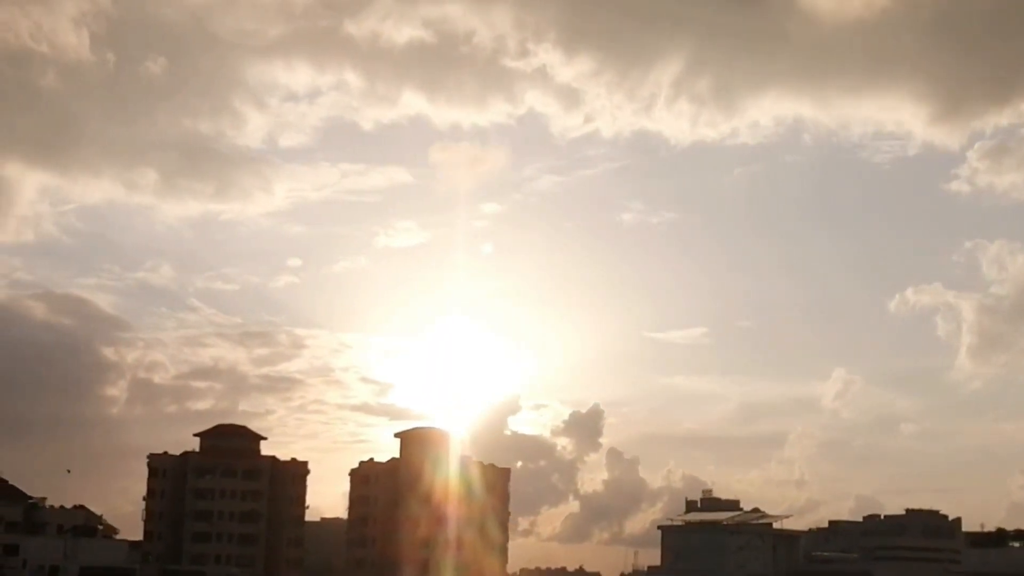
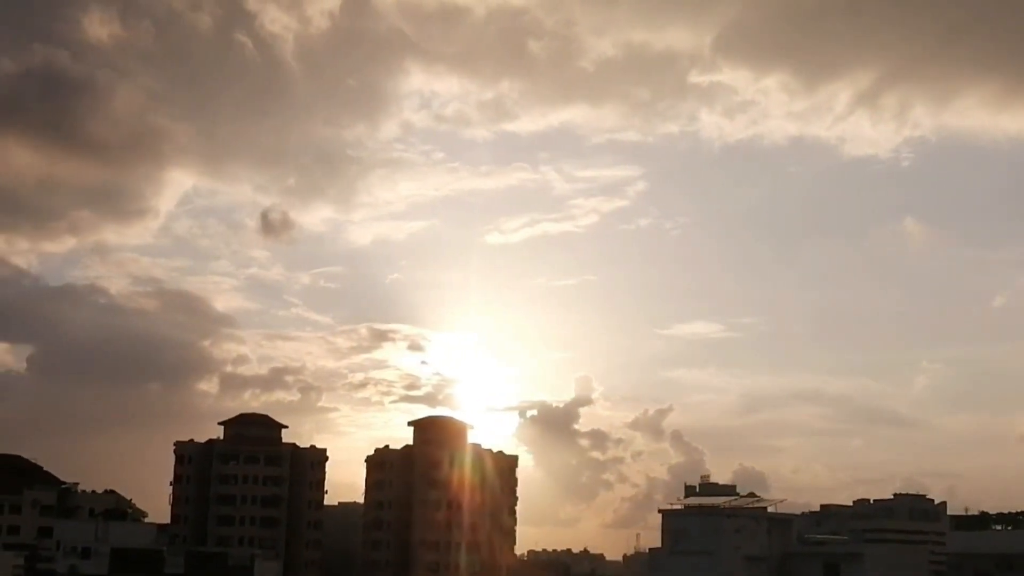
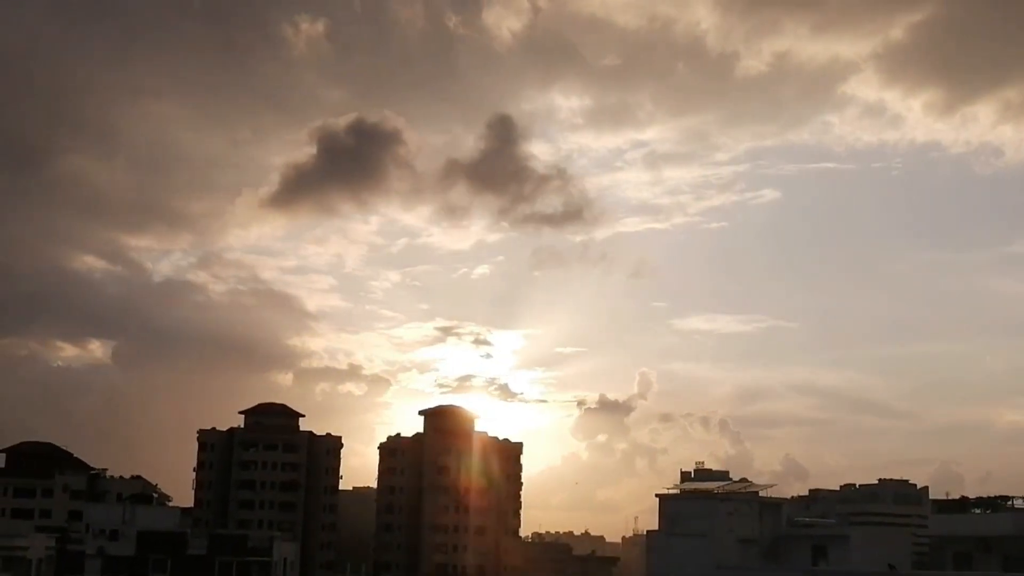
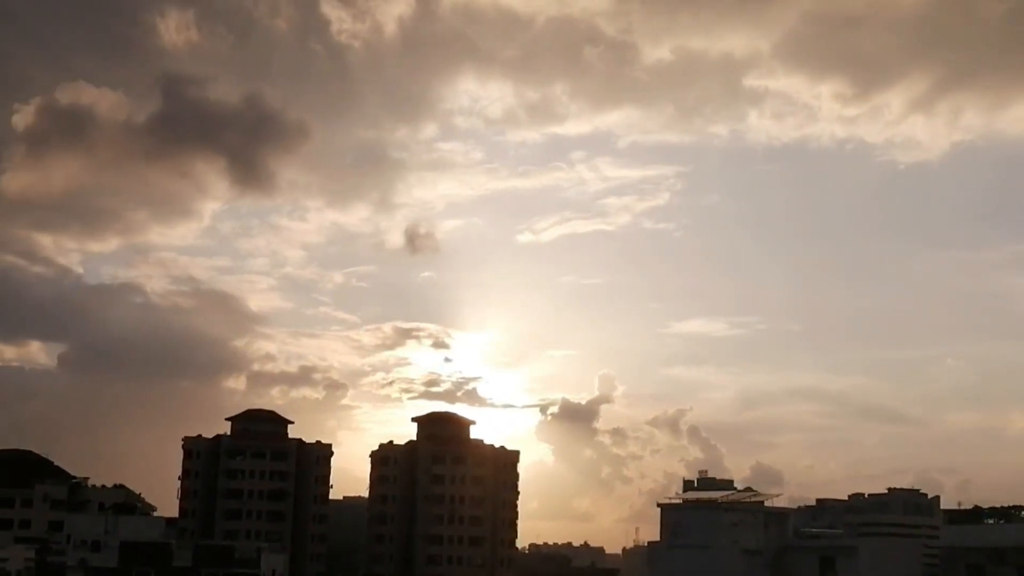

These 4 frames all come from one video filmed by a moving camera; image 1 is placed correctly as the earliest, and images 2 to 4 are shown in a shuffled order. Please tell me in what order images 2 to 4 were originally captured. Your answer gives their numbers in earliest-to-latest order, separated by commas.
2, 4, 3
